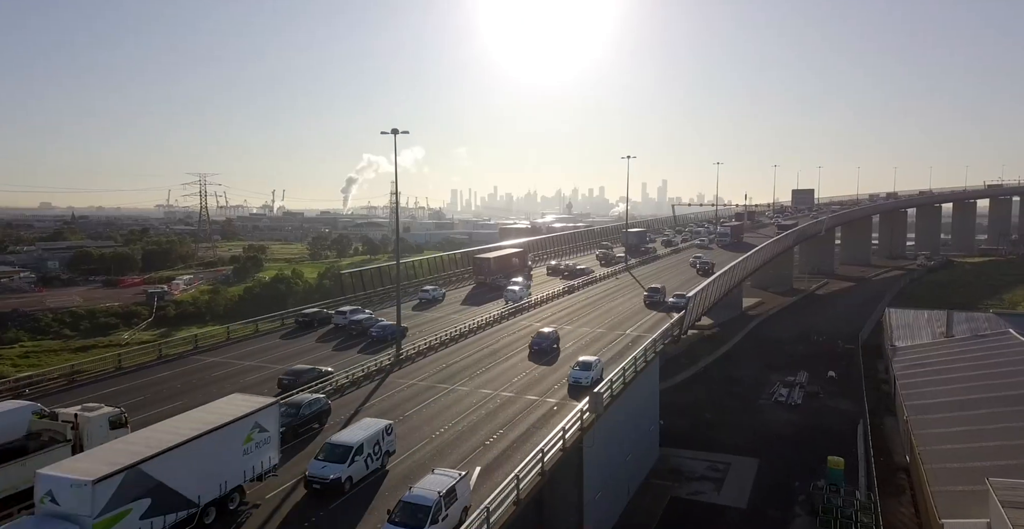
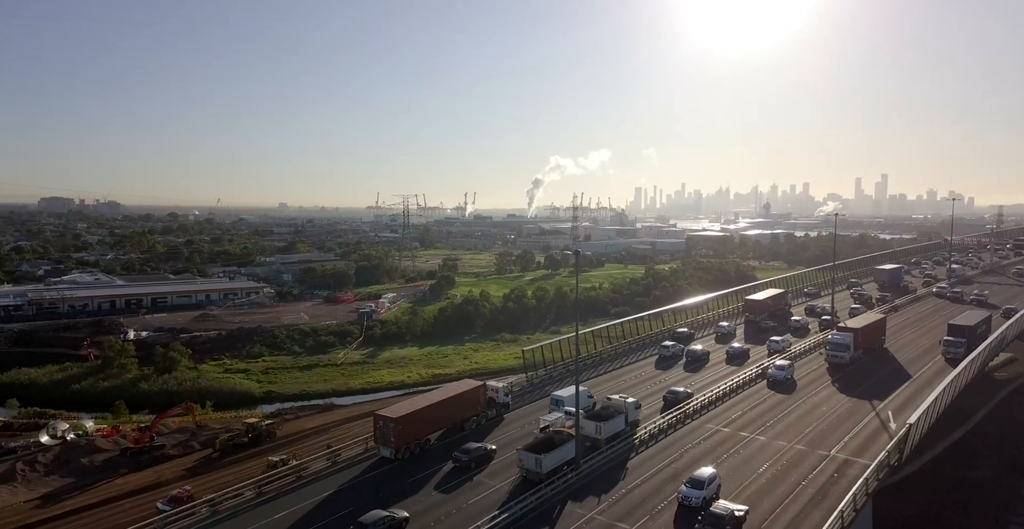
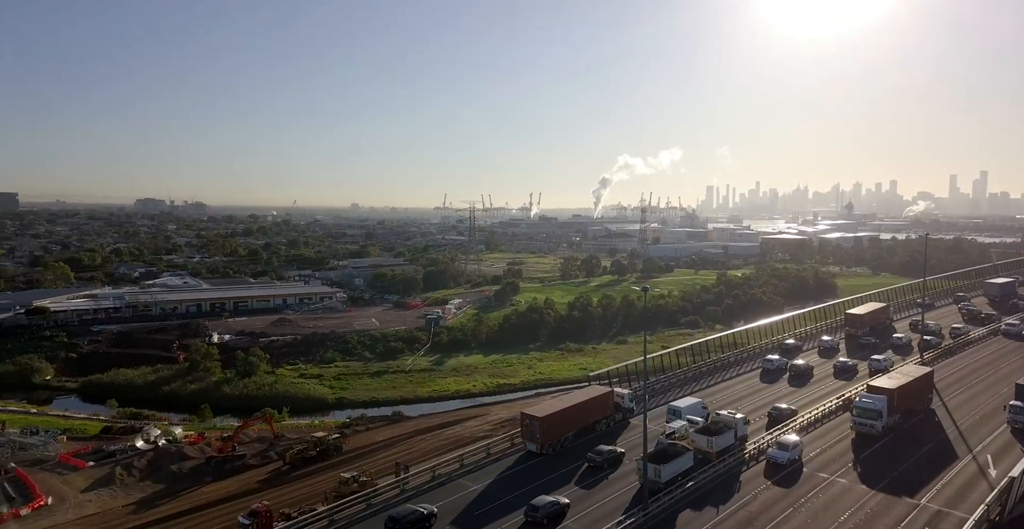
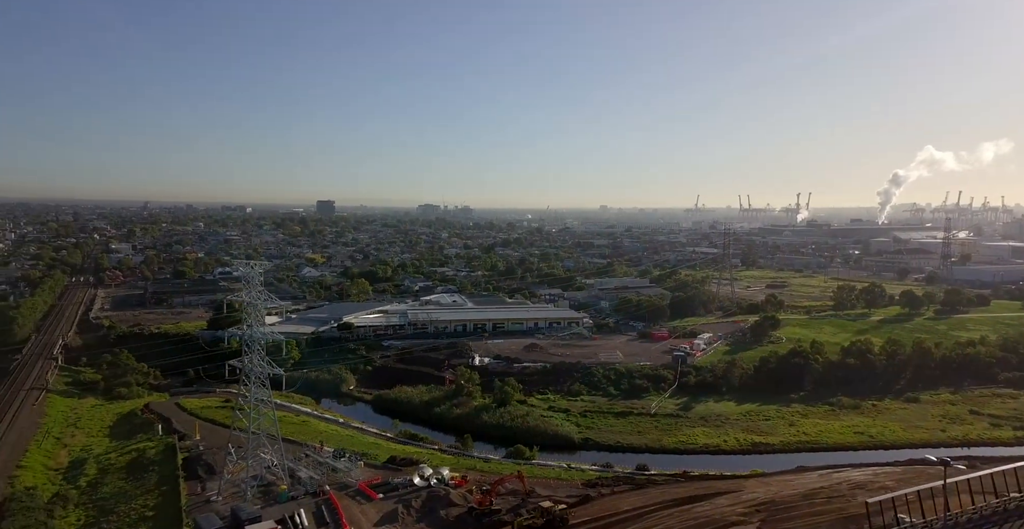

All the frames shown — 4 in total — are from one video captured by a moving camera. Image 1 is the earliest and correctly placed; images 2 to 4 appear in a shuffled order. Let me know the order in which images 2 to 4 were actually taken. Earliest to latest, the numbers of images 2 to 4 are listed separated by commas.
2, 3, 4
